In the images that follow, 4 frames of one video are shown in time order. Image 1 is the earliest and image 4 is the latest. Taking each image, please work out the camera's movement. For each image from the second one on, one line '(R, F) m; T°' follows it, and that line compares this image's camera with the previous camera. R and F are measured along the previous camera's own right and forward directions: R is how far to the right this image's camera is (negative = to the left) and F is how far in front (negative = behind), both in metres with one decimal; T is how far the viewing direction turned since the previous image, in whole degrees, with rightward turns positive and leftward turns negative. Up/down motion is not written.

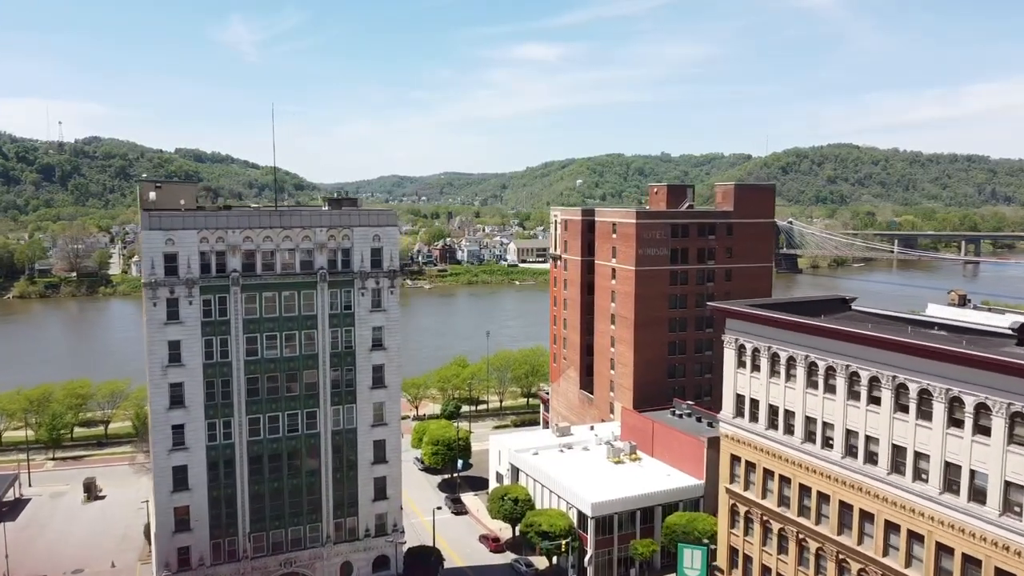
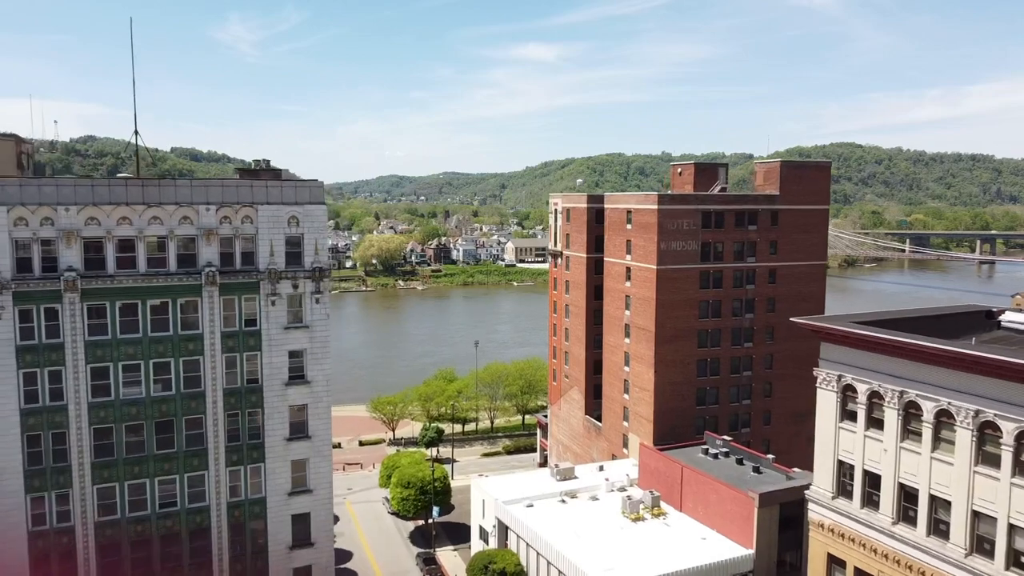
(+0.8, +12.9) m; 0°
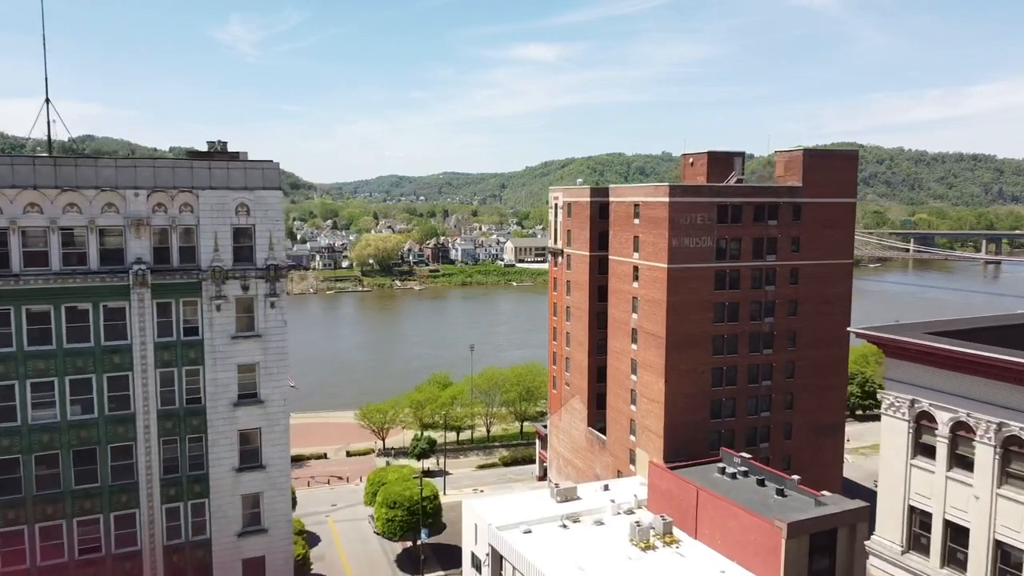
(+0.2, +4.6) m; 0°
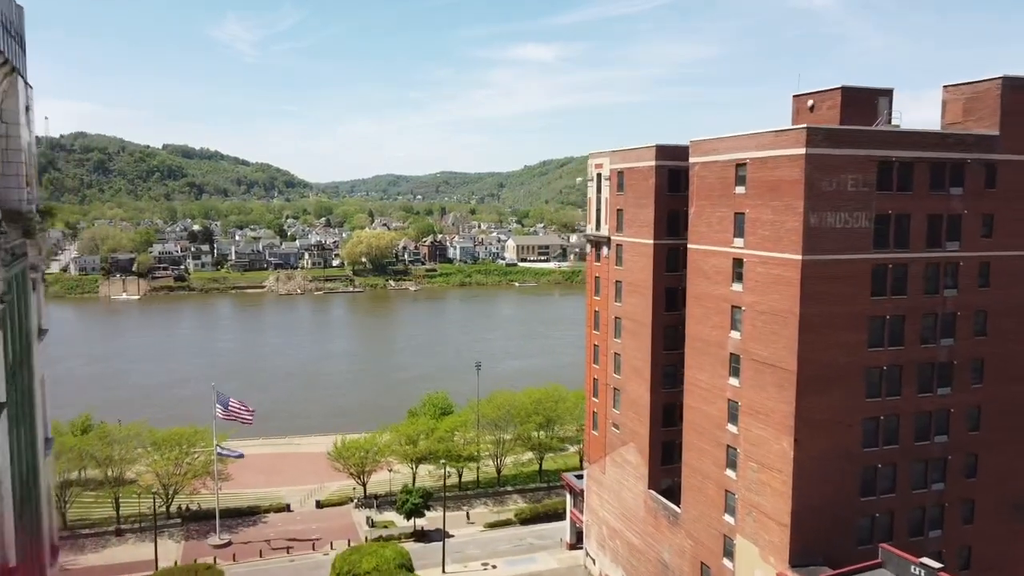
(-1.6, +16.2) m; 0°
